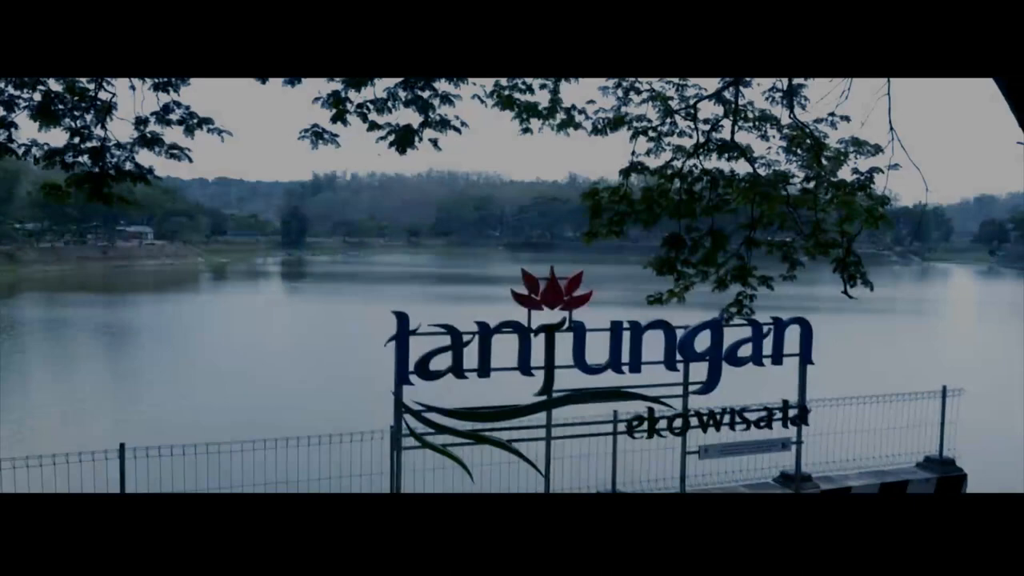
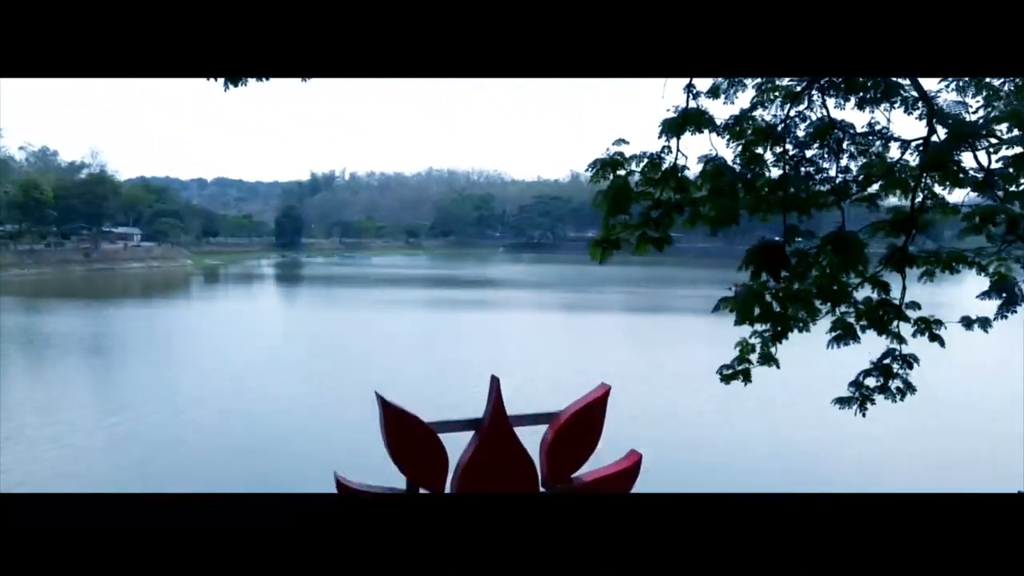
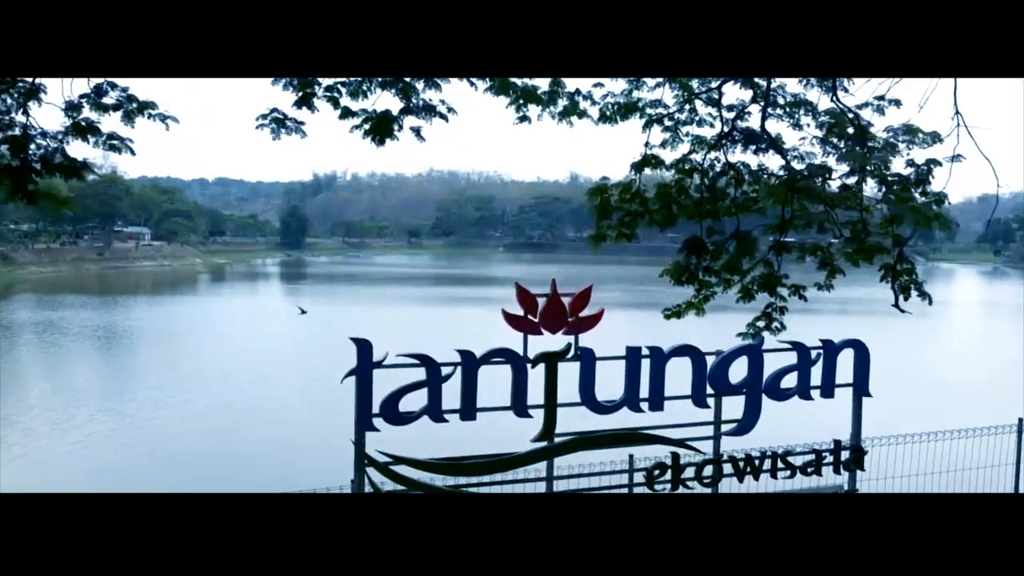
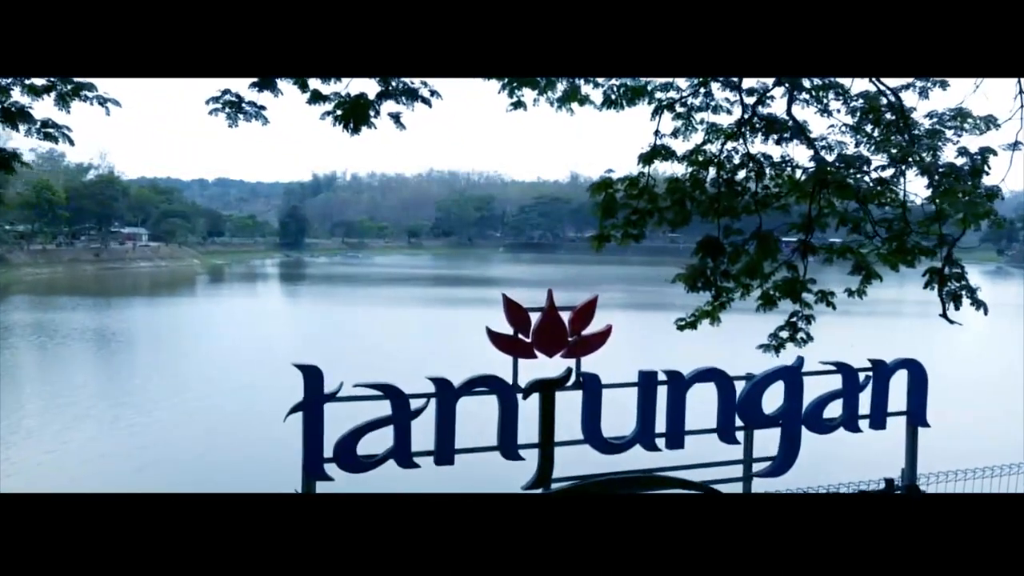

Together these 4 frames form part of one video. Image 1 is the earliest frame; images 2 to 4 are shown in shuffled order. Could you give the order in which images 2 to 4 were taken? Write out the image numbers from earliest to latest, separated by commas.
3, 4, 2
